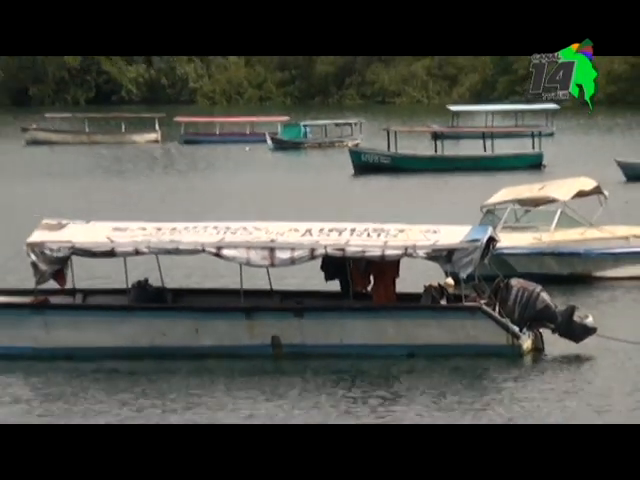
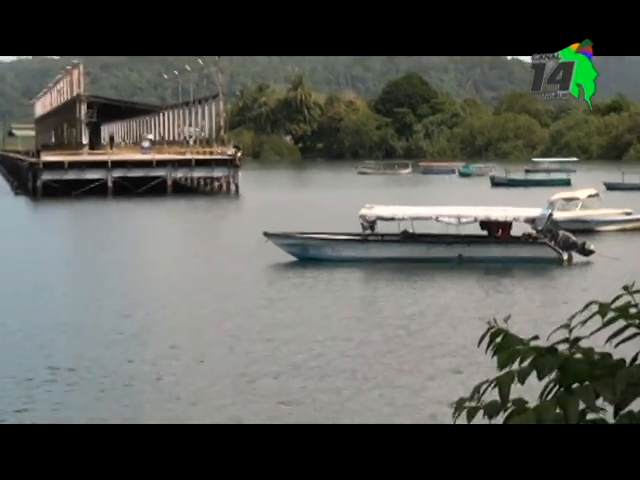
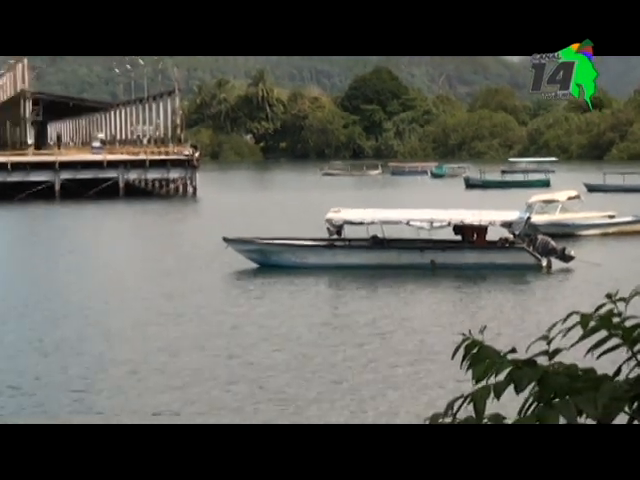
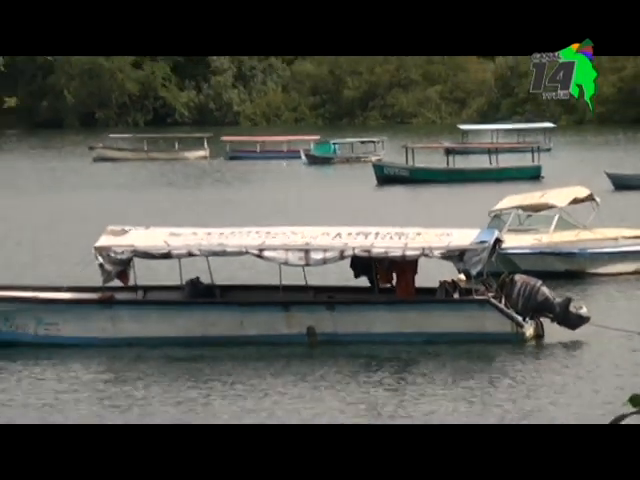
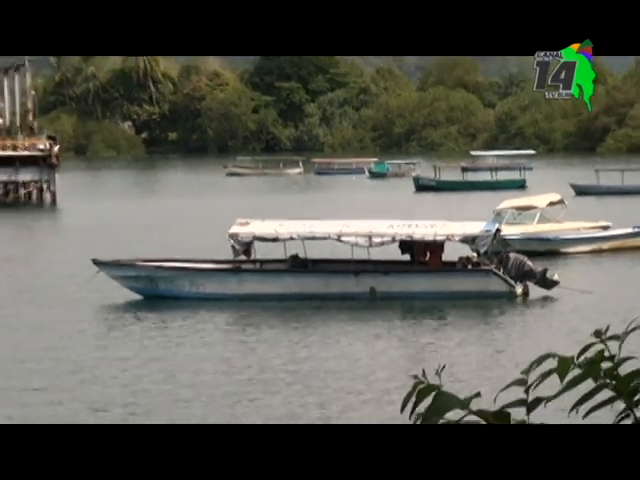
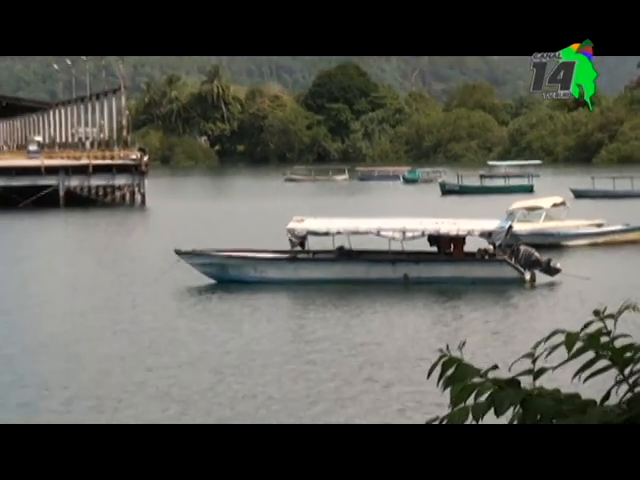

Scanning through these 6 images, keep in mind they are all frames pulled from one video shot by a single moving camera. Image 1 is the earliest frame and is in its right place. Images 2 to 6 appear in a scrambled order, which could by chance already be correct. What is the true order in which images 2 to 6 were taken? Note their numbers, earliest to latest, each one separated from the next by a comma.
4, 5, 6, 3, 2
